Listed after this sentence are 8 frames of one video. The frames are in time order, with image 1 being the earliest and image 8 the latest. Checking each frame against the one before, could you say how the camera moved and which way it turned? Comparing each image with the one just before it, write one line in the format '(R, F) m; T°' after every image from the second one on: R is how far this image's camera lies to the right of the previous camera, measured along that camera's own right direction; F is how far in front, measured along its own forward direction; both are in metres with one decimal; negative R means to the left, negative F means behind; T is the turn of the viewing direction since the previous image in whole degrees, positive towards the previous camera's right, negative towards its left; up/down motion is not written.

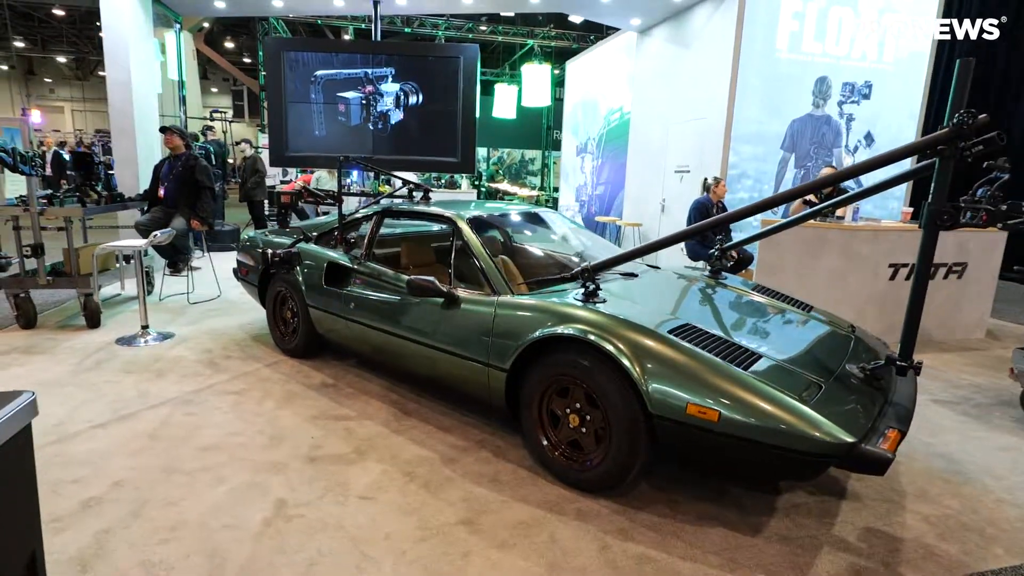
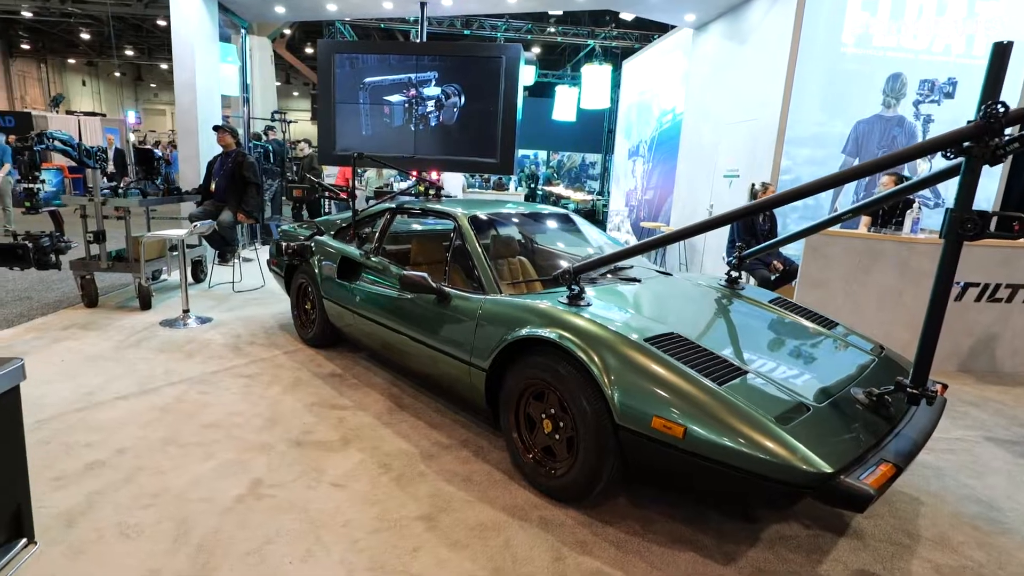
(+0.4, 0.0) m; -7°
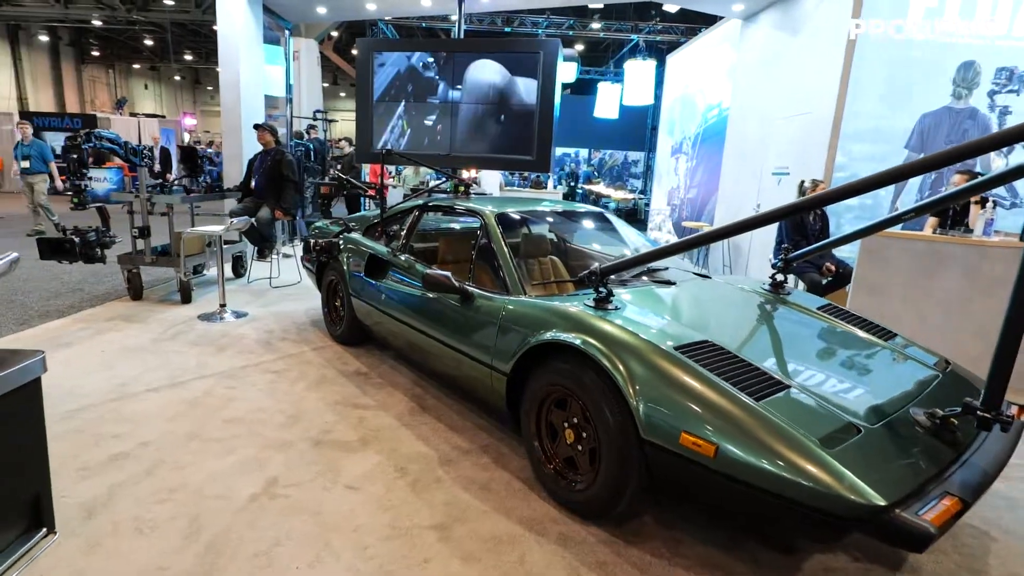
(+0.1, +0.1) m; -4°
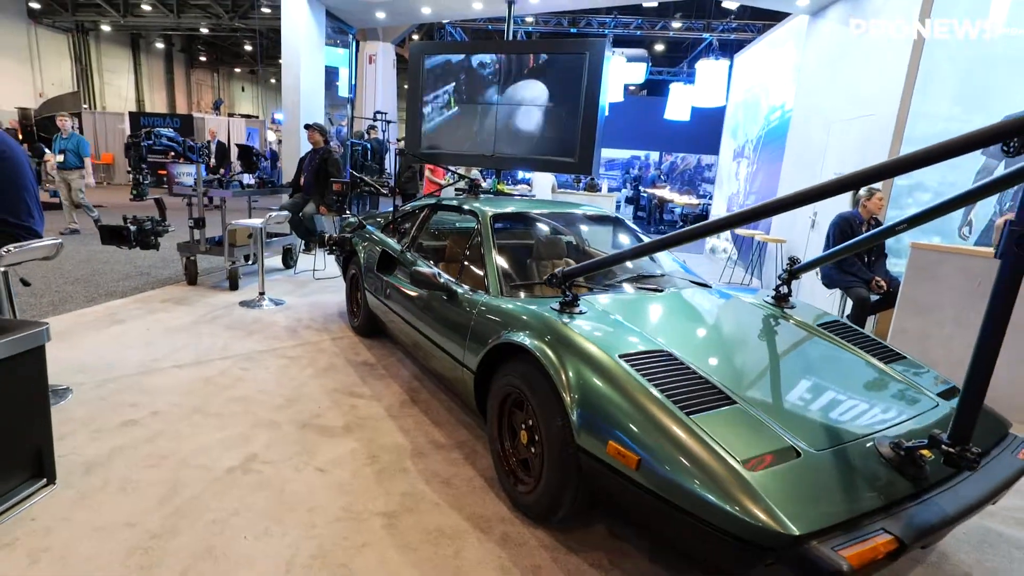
(+0.4, 0.0) m; -8°
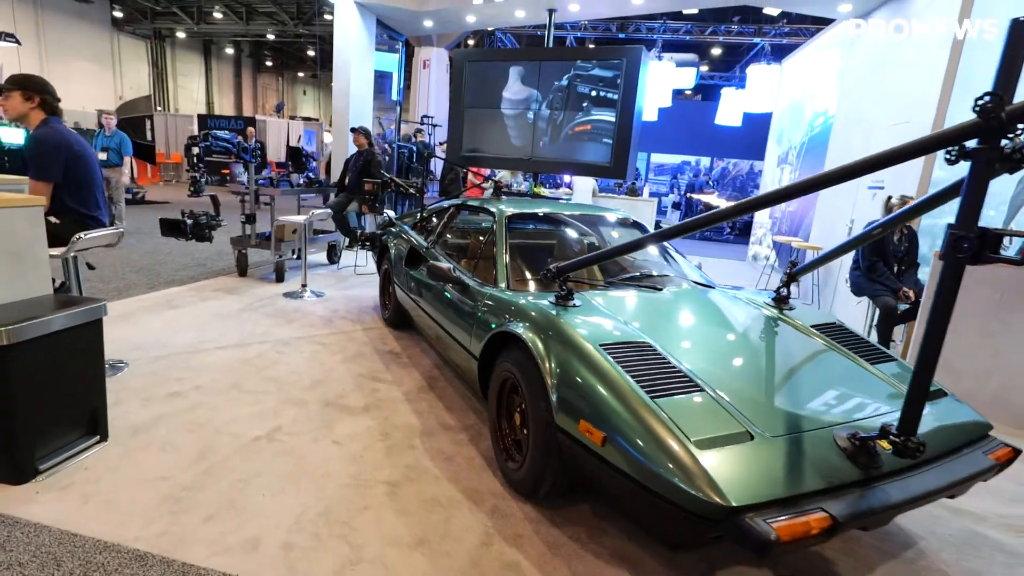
(+0.2, -0.2) m; -5°
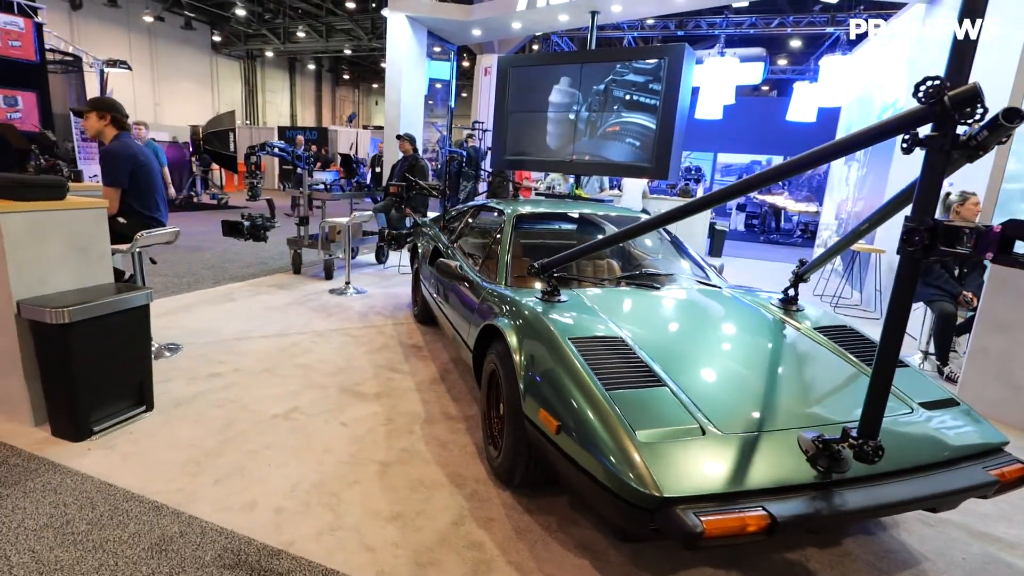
(+0.4, -0.1) m; -7°
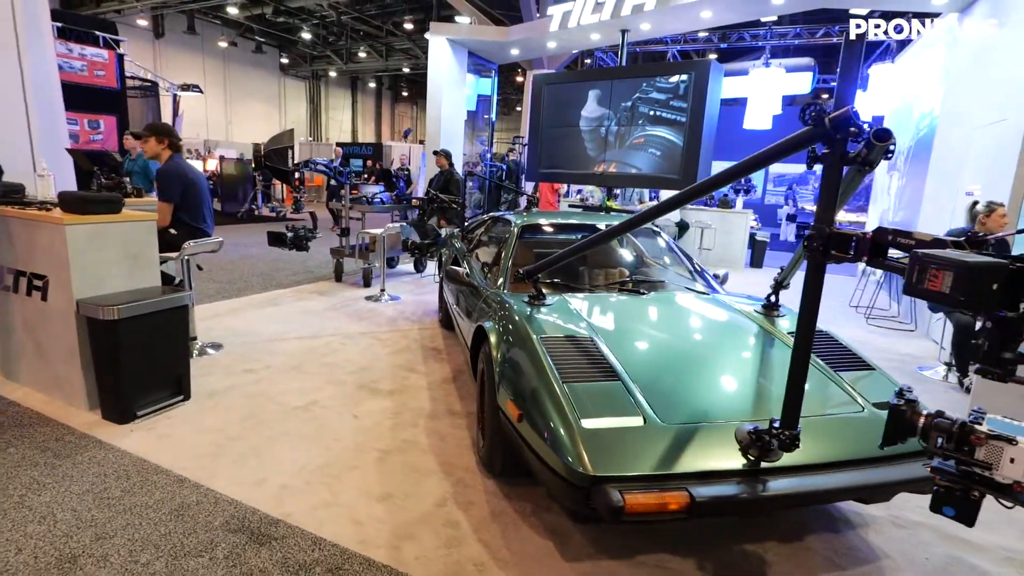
(+0.3, -0.2) m; -6°
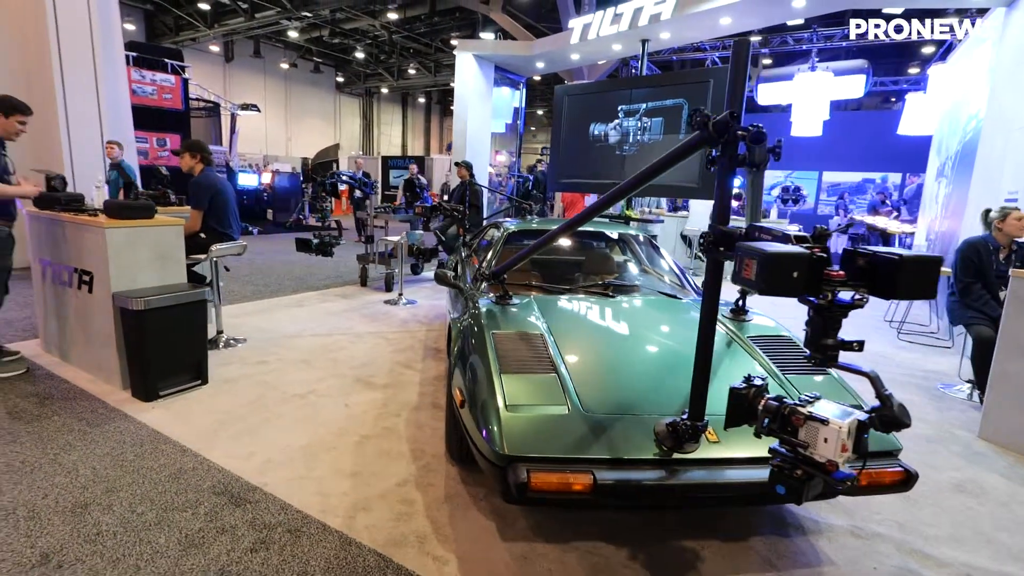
(+0.4, -0.2) m; -5°
